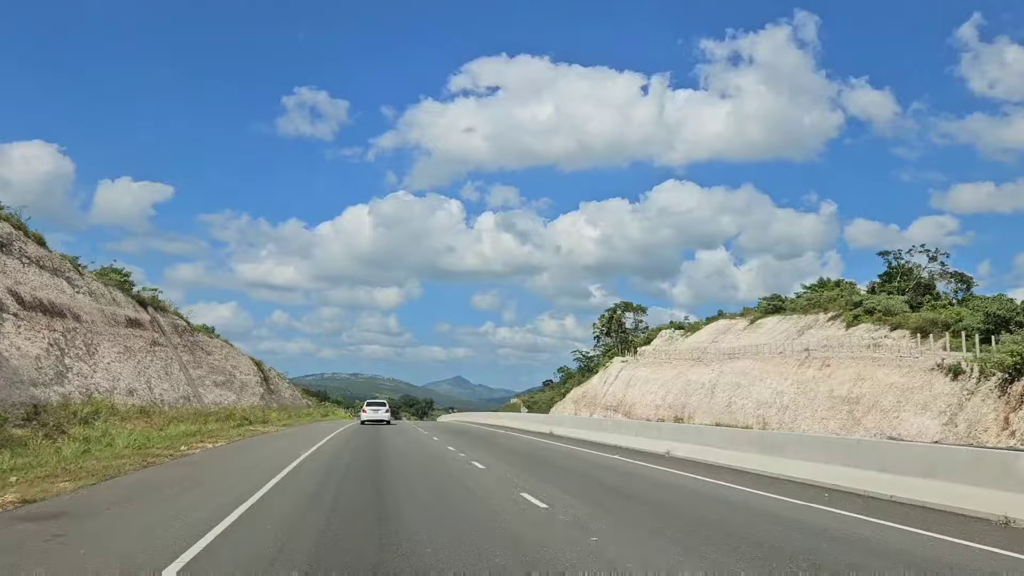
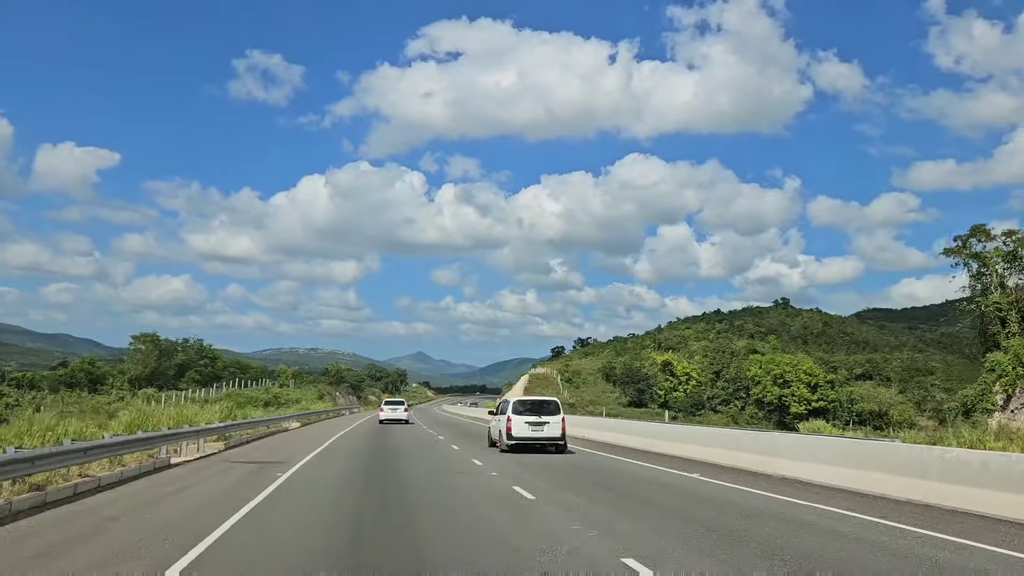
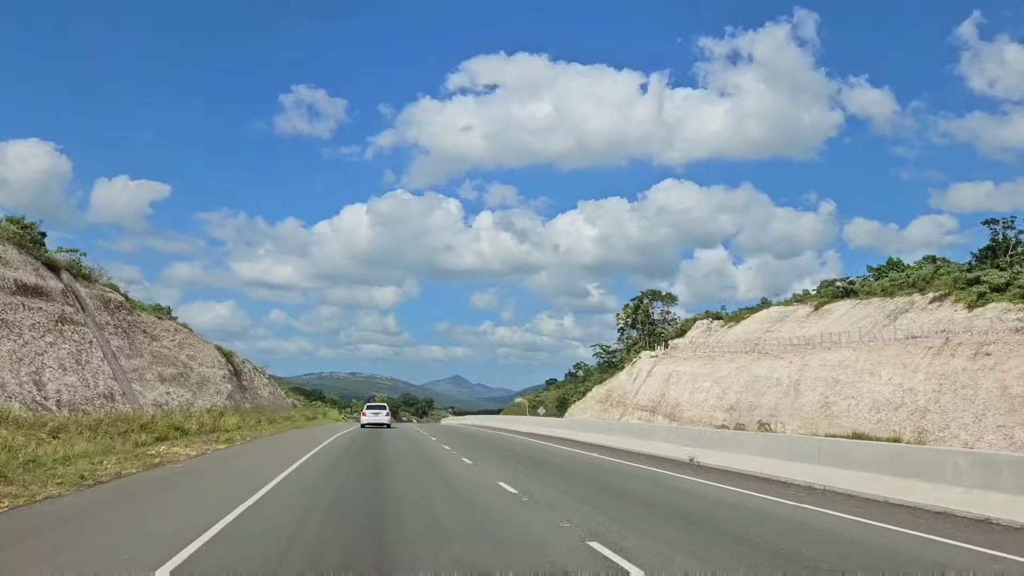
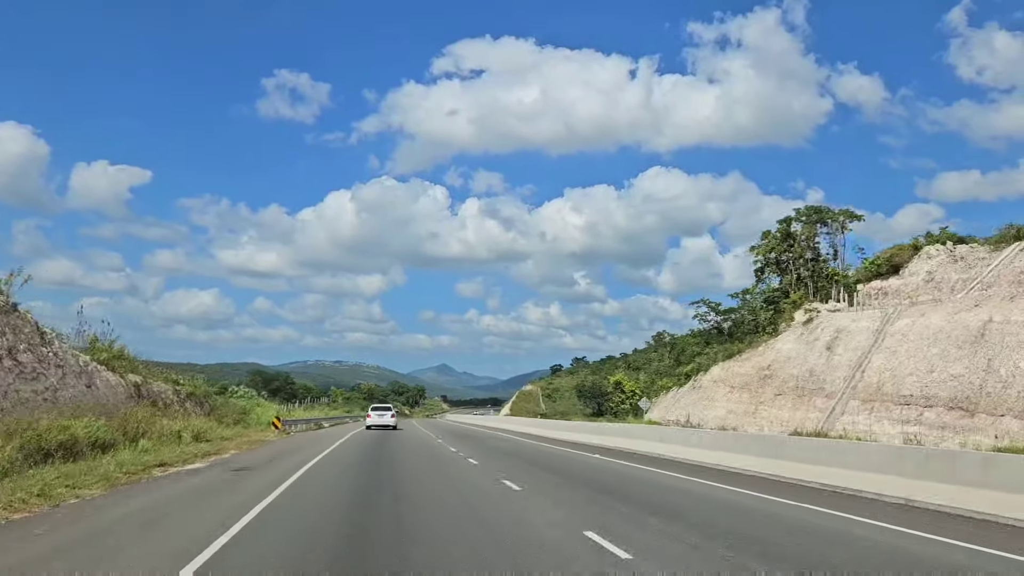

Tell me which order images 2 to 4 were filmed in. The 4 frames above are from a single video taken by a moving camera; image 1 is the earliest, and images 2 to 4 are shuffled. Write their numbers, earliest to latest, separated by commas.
3, 4, 2
